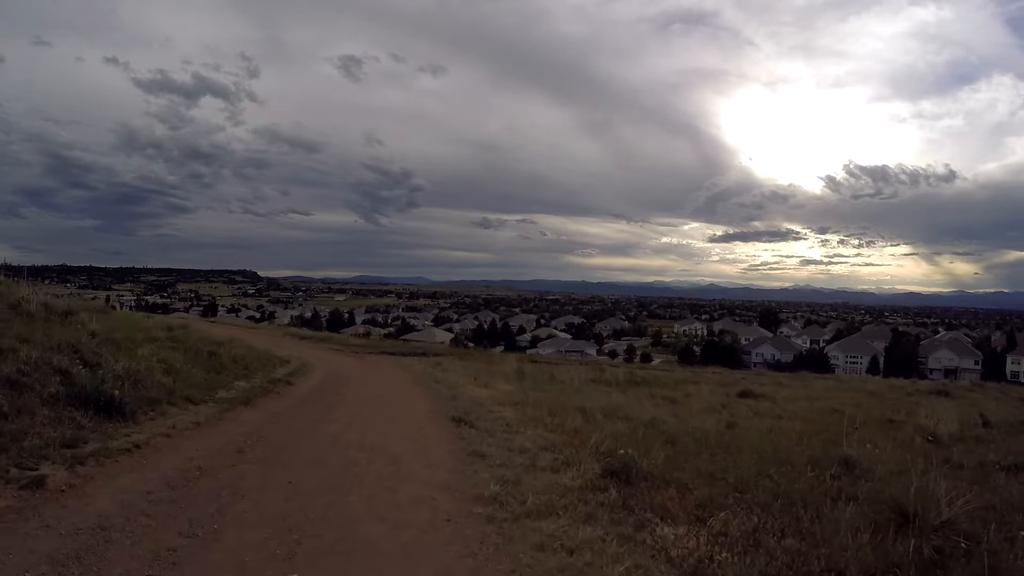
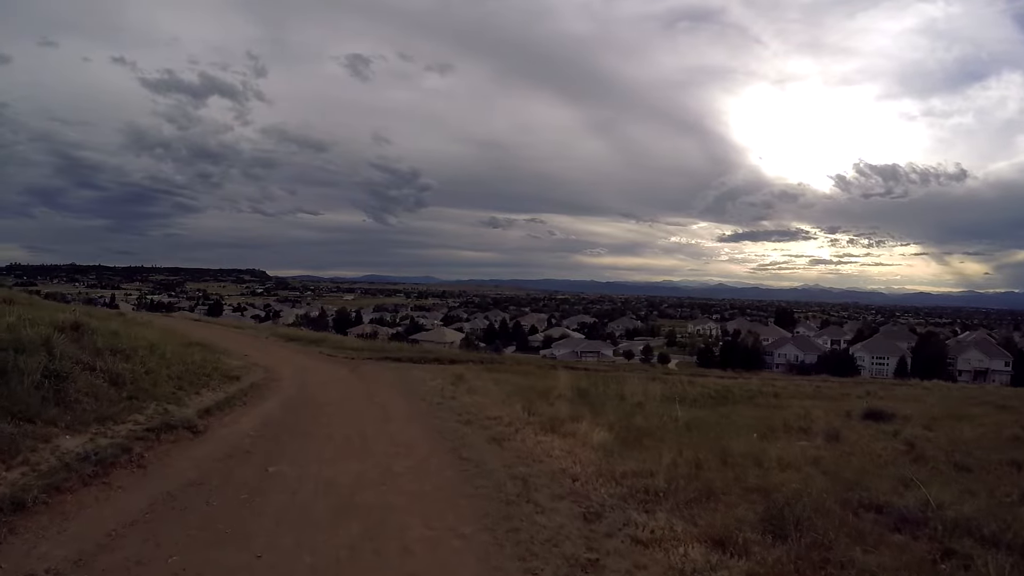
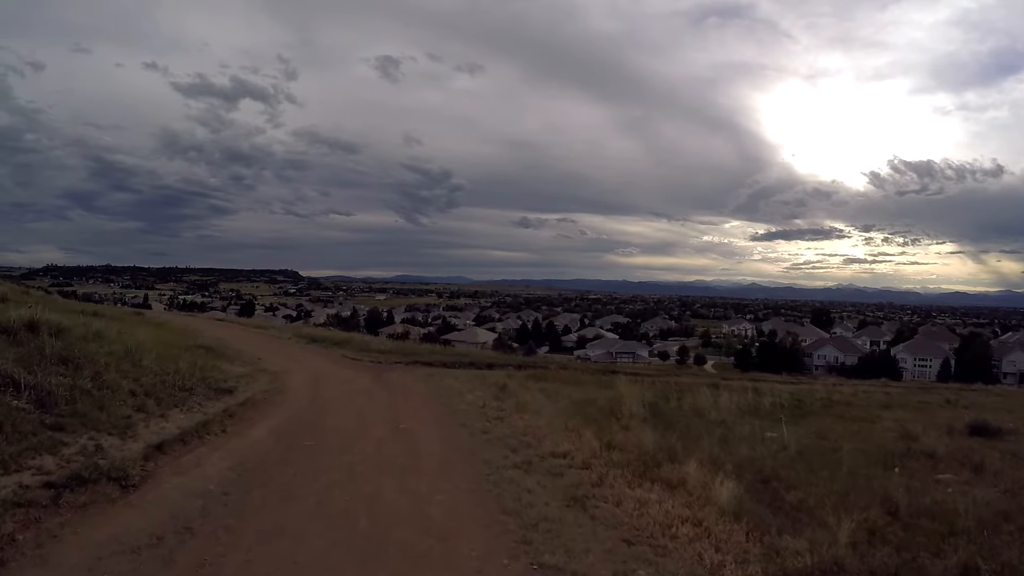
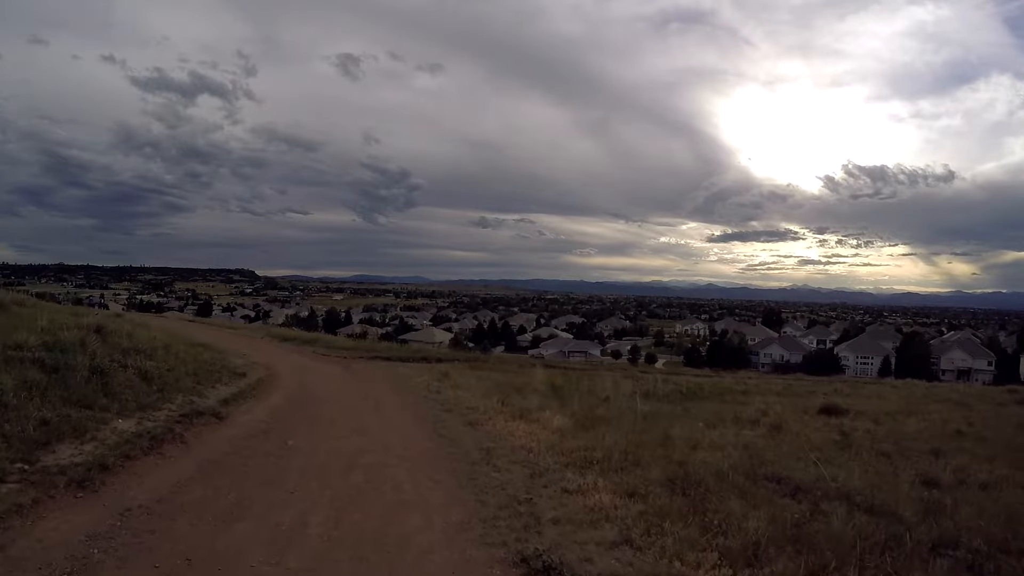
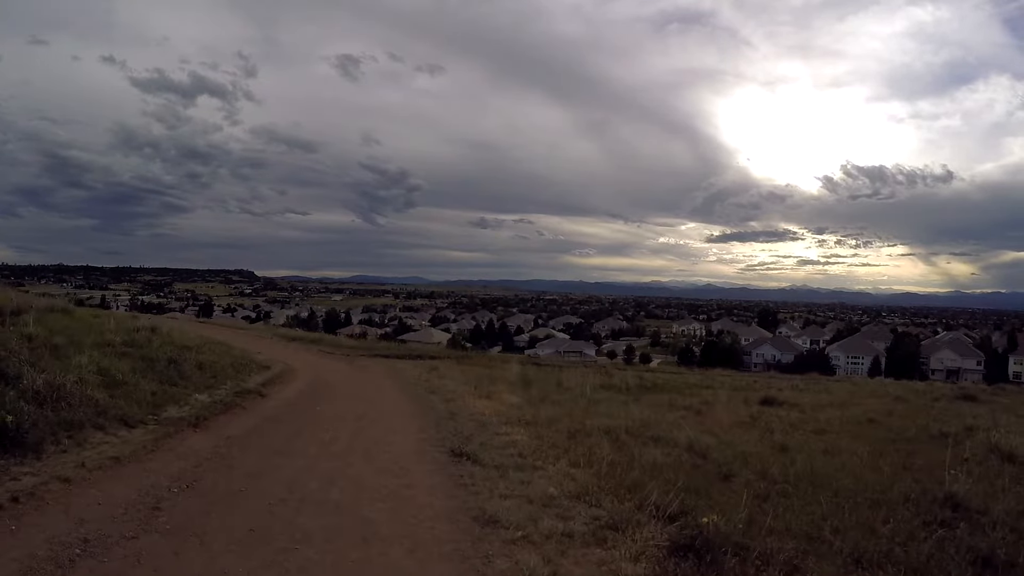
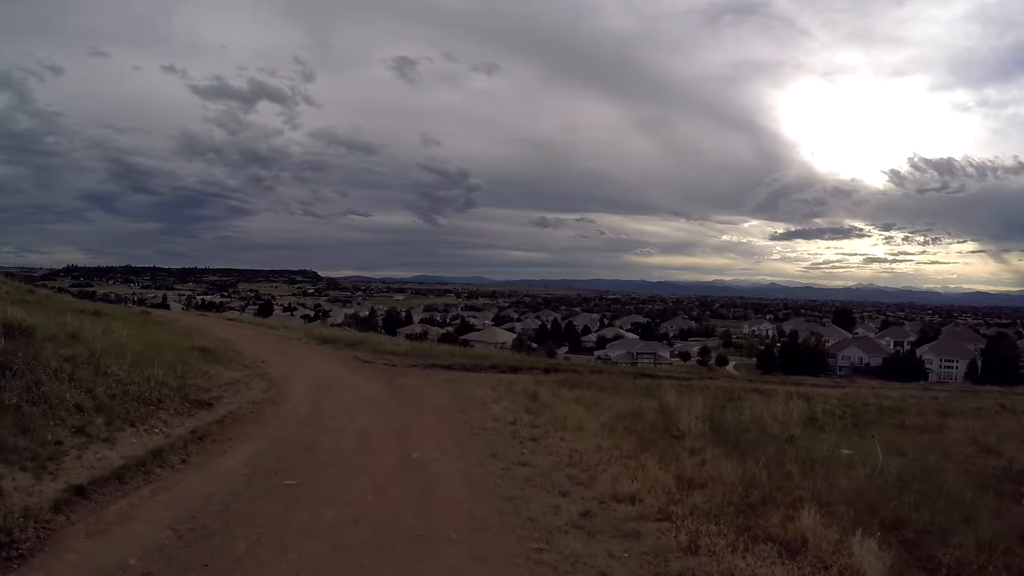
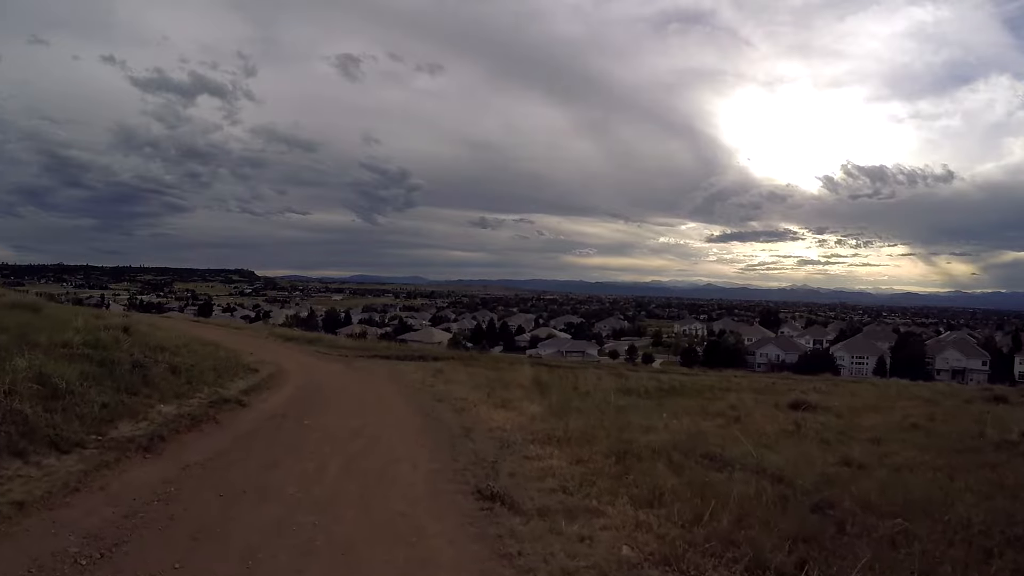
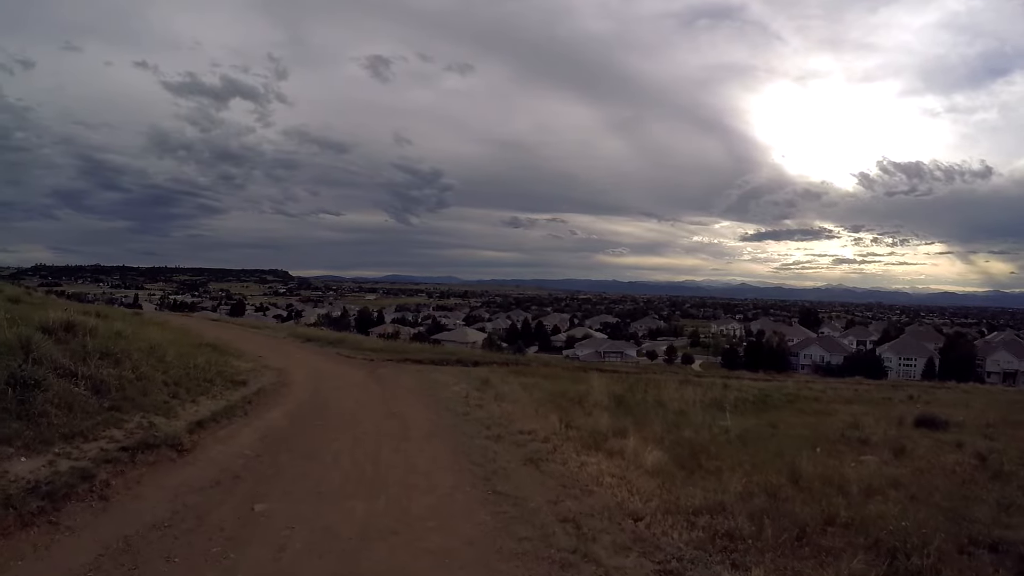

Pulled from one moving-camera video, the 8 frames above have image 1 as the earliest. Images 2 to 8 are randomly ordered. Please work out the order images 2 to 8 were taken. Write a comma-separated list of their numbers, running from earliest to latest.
5, 7, 4, 2, 8, 3, 6
